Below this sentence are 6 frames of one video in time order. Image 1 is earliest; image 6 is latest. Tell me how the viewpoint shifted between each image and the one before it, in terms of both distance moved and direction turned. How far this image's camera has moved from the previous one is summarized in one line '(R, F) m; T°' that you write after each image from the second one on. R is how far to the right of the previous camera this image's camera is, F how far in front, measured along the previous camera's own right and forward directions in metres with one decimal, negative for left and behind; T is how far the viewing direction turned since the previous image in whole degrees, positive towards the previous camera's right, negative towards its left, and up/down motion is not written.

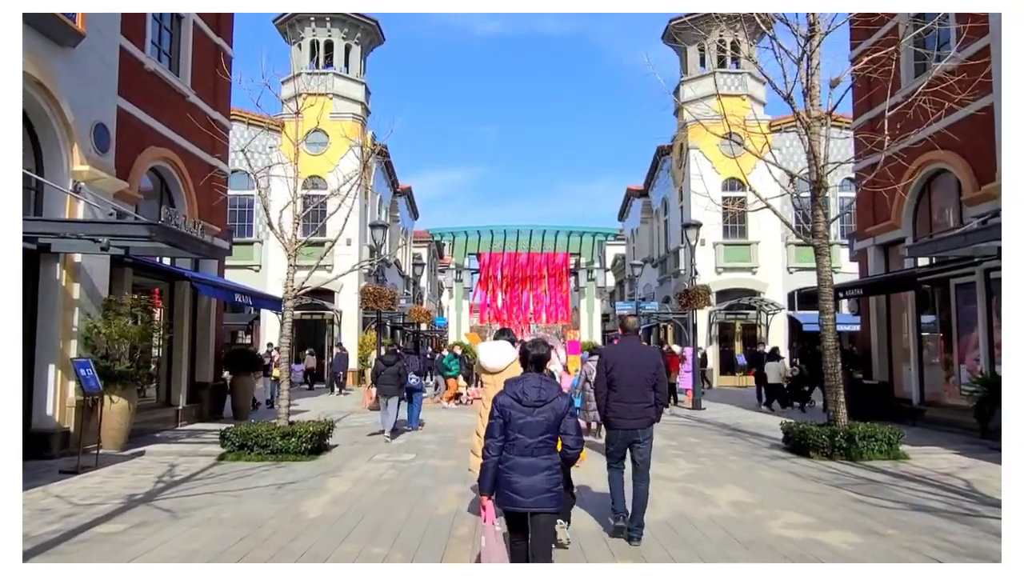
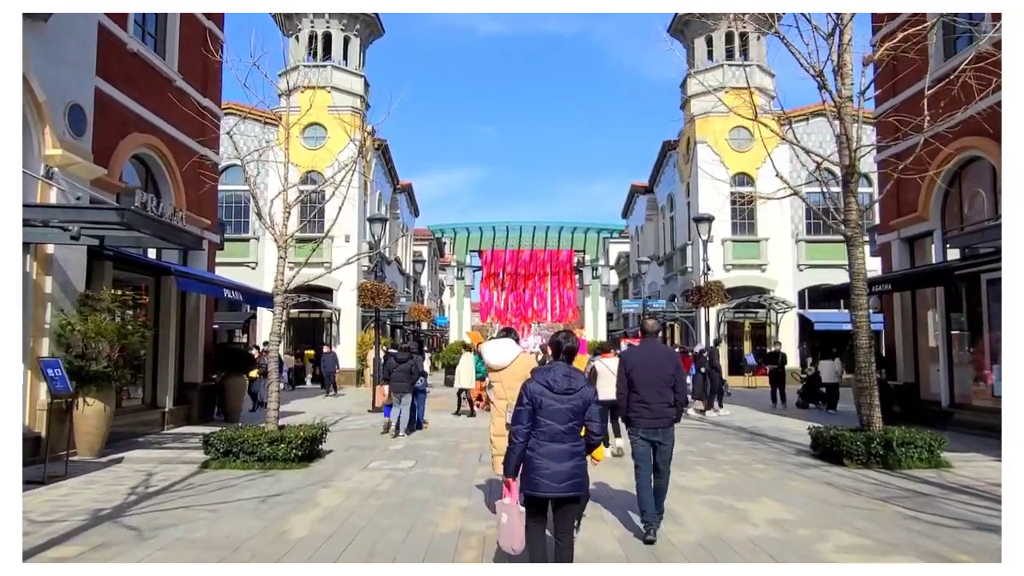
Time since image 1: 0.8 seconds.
(-0.1, +0.8) m; 0°
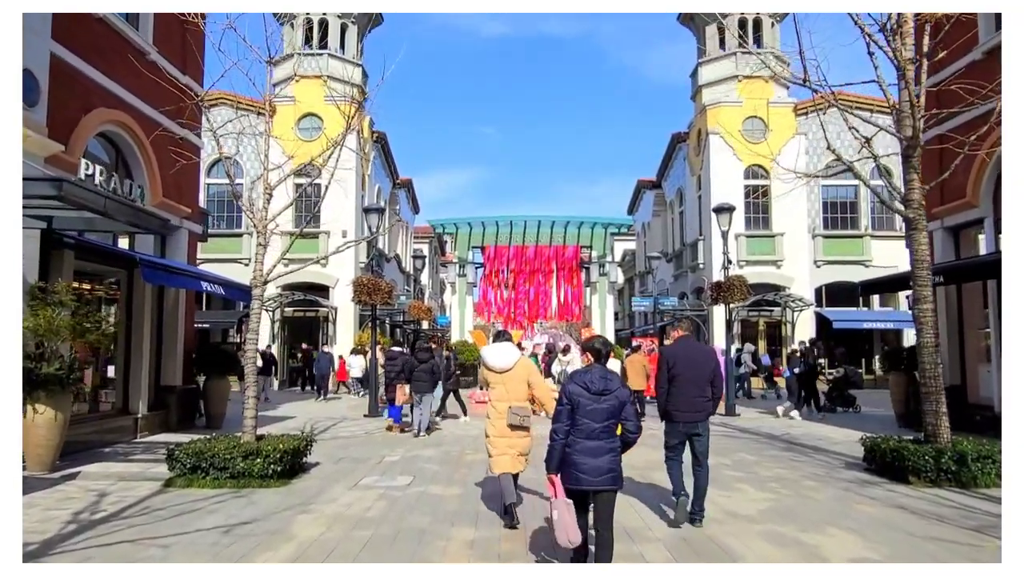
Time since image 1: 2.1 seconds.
(-0.1, +1.3) m; 0°
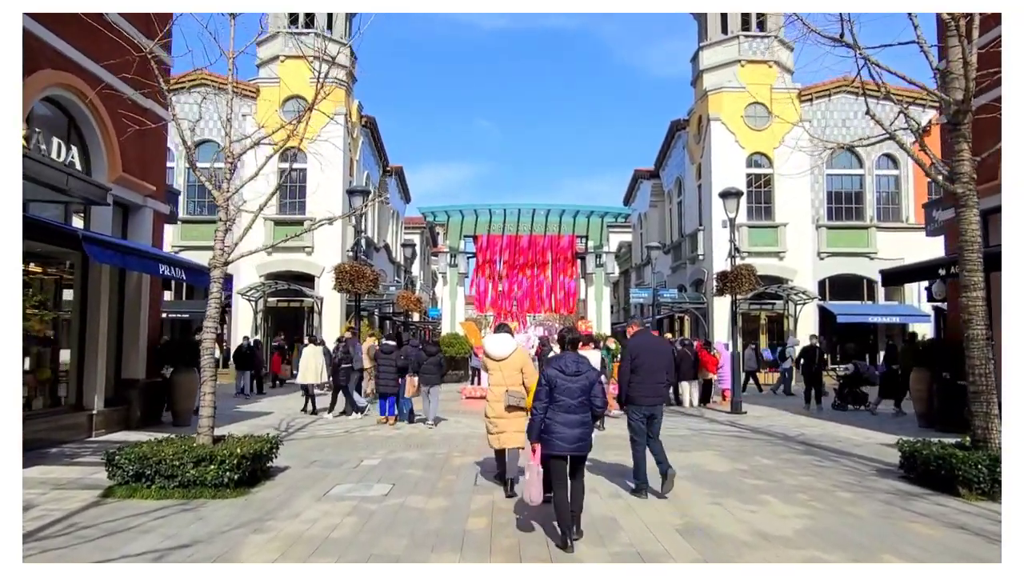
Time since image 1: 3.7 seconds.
(0.0, +1.1) m; +1°
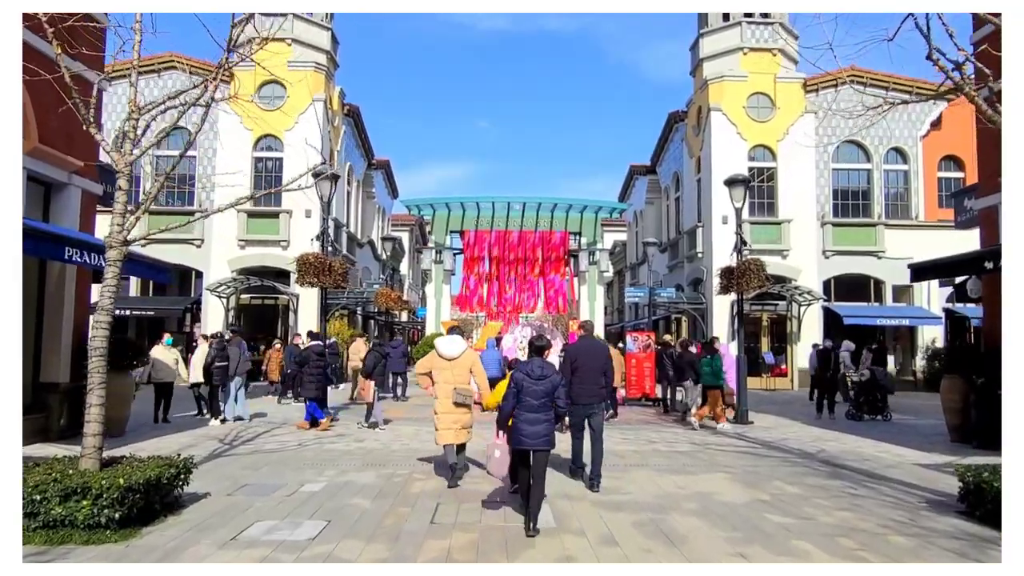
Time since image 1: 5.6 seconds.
(+0.2, +1.6) m; 0°
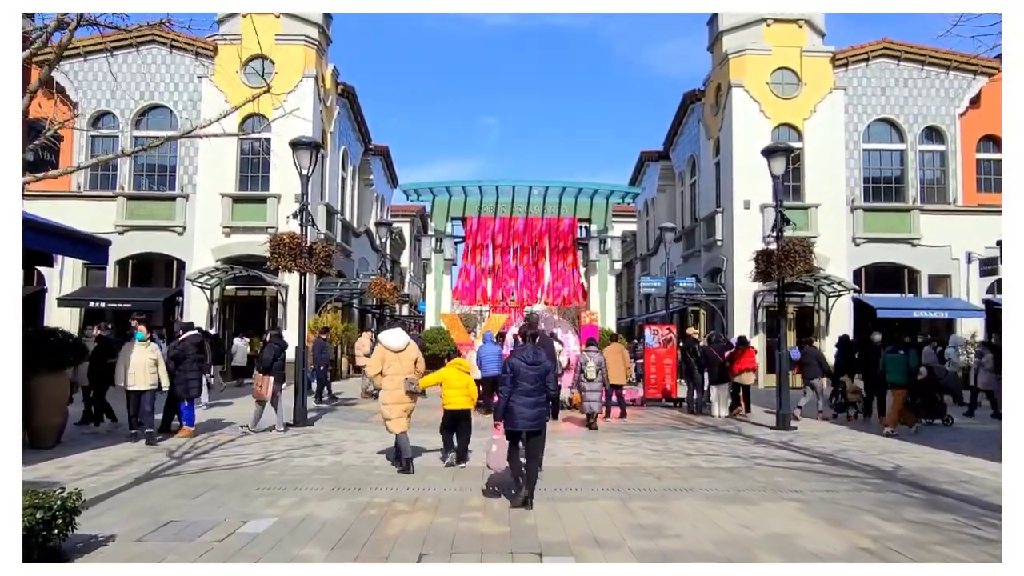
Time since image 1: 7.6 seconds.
(0.0, +1.9) m; 0°
